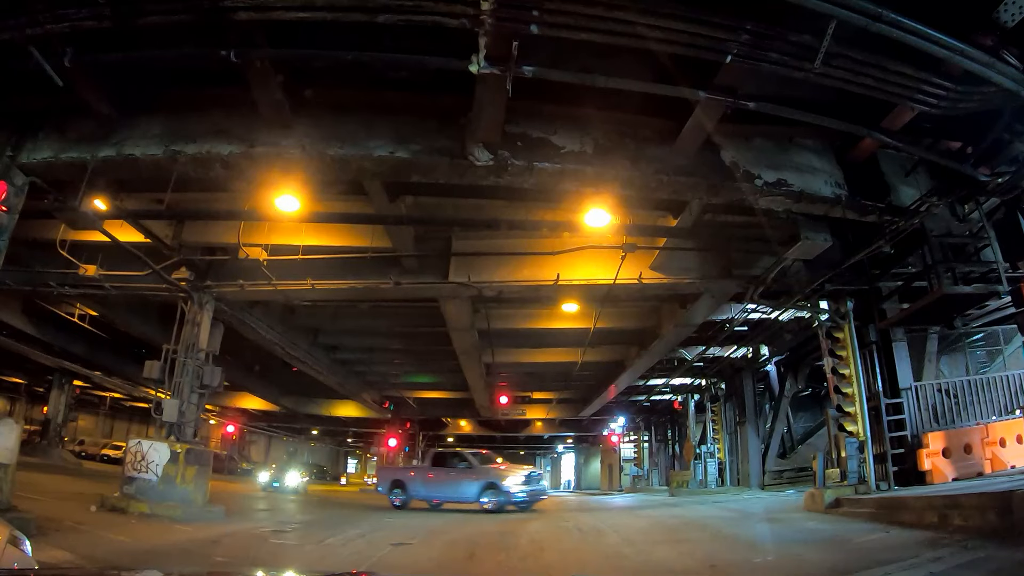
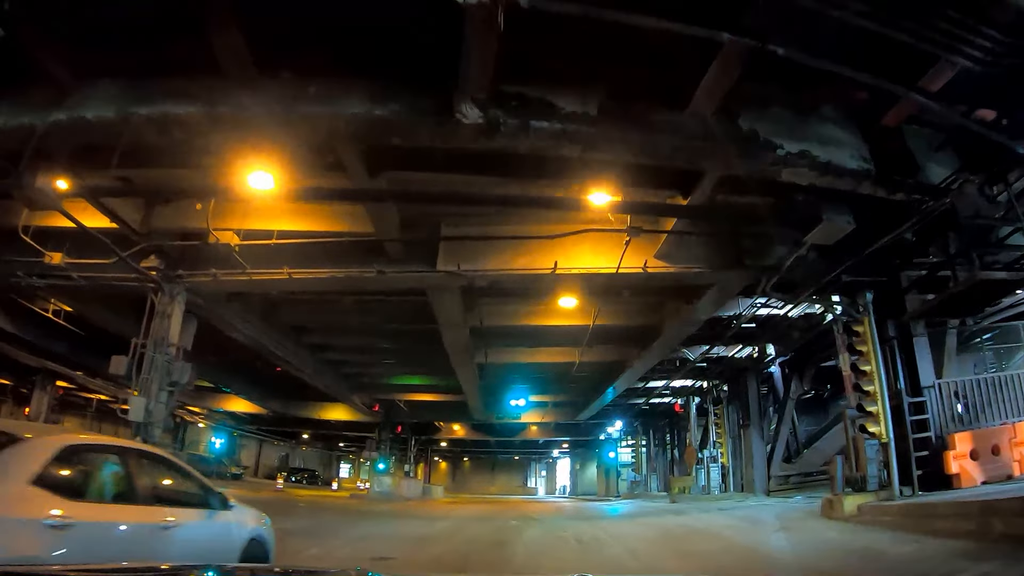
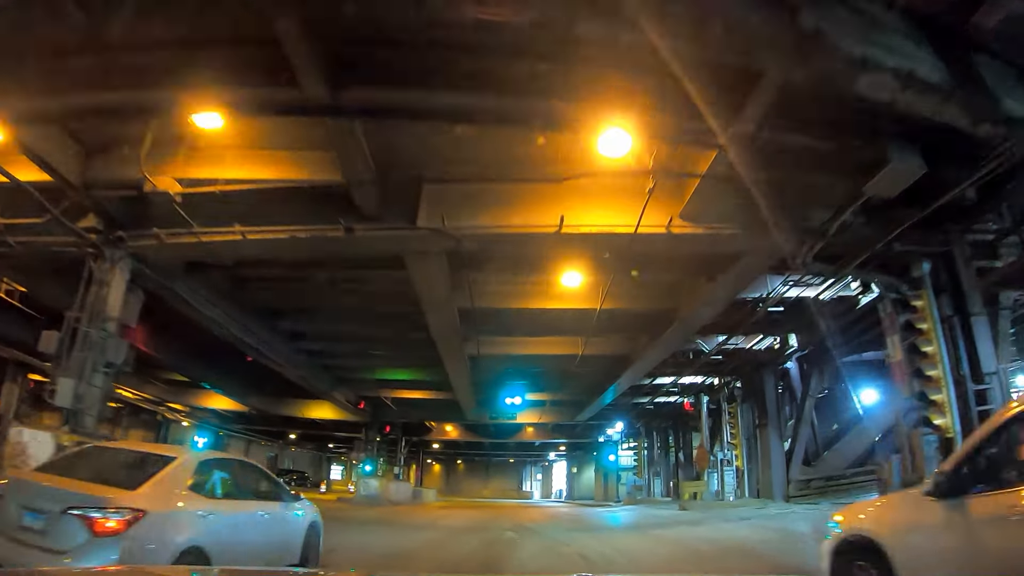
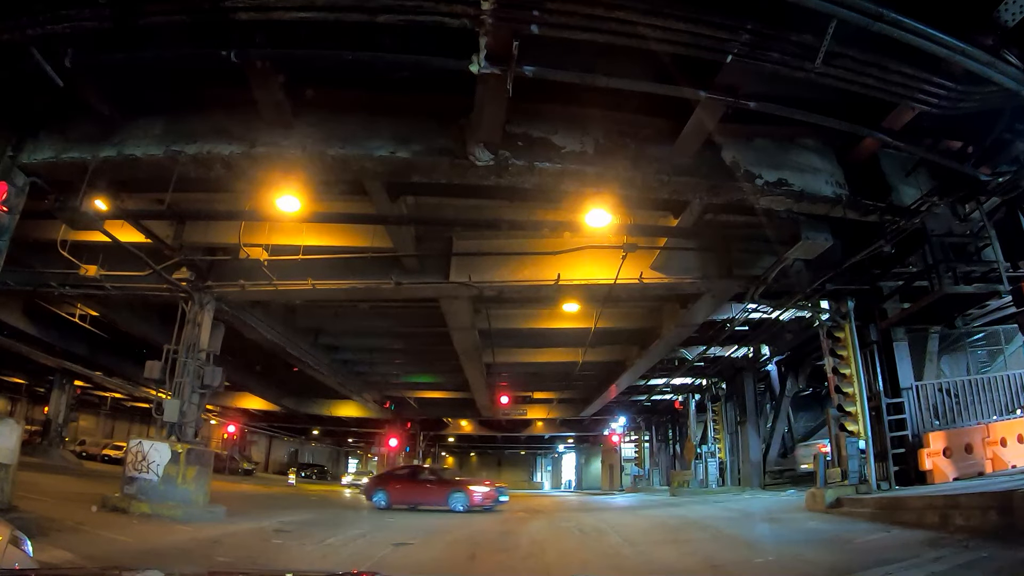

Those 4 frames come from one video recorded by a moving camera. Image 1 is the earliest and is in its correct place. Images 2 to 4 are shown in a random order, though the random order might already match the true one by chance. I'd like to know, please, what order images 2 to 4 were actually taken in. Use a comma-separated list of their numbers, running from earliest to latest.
4, 2, 3
